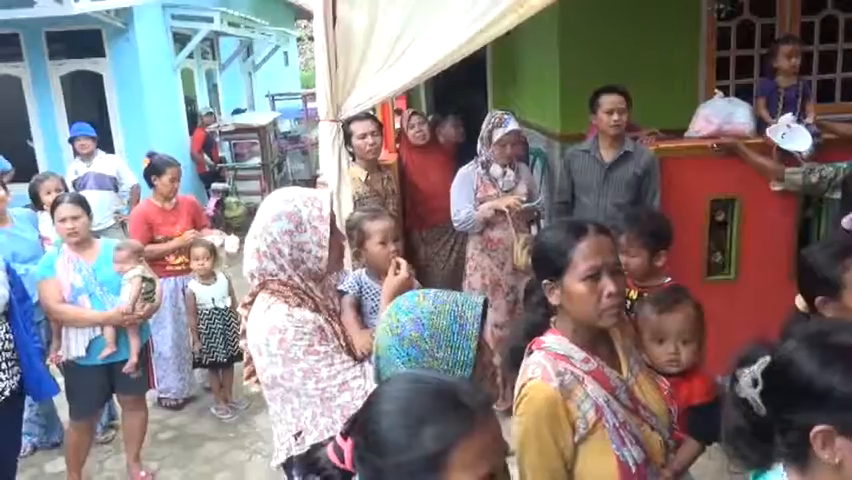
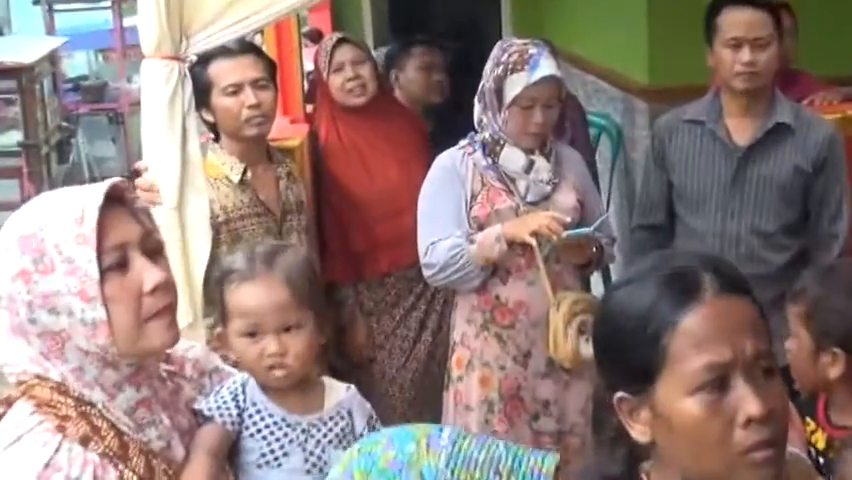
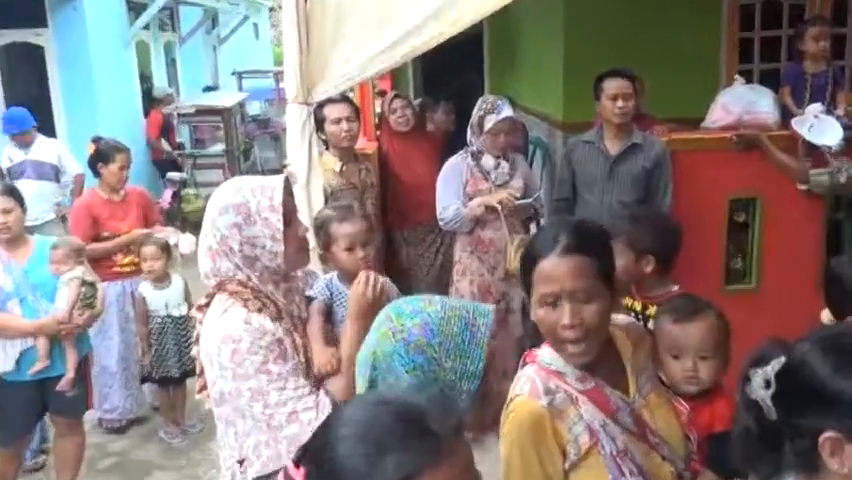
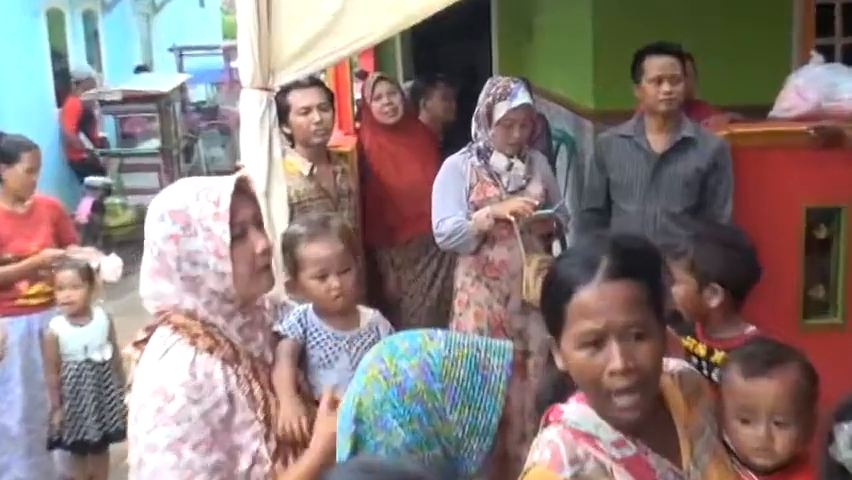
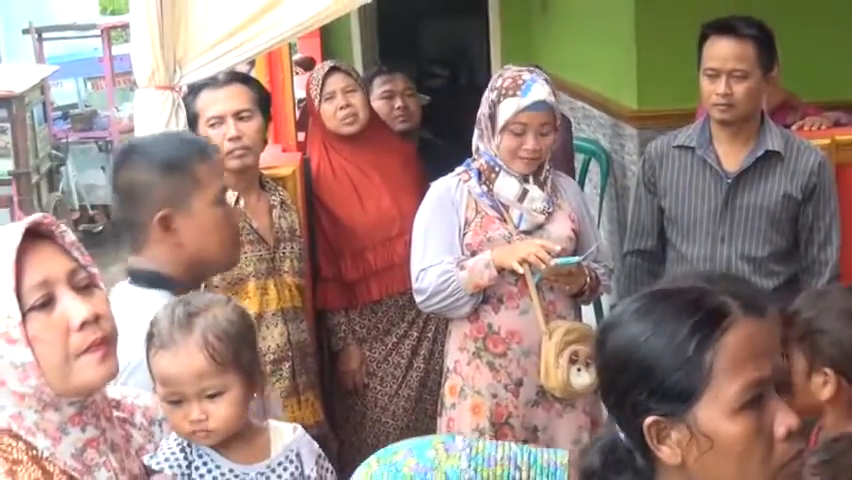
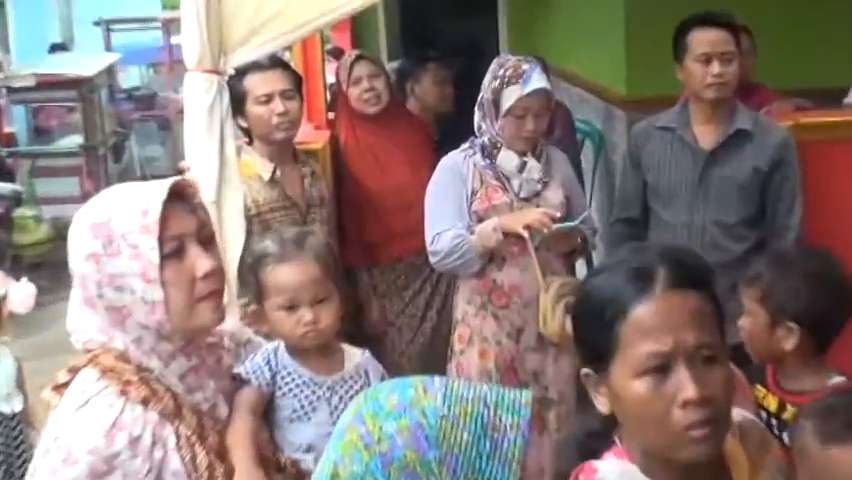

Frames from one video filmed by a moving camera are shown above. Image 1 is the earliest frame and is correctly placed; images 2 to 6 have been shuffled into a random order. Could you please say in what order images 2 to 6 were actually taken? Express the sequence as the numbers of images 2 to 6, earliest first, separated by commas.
3, 4, 6, 2, 5
